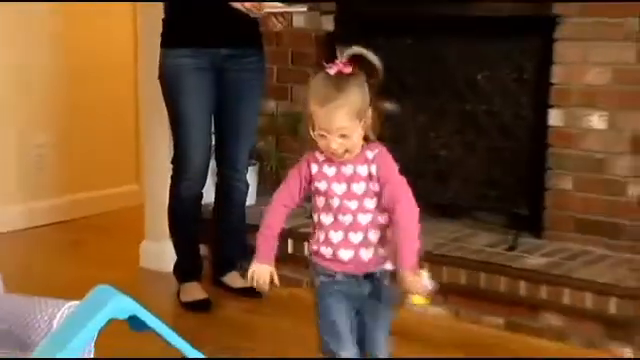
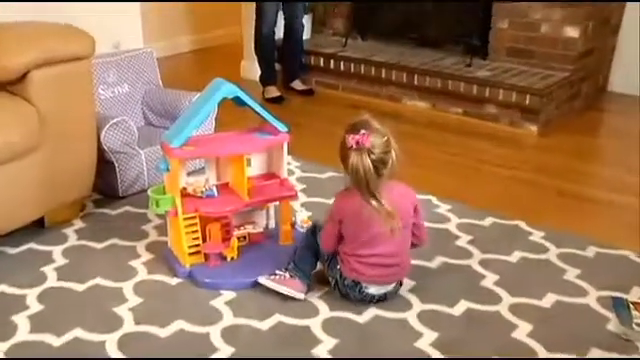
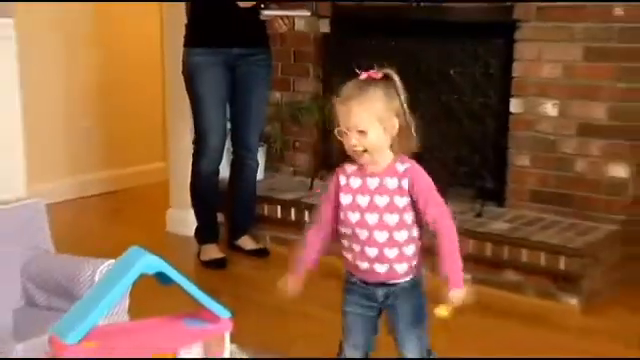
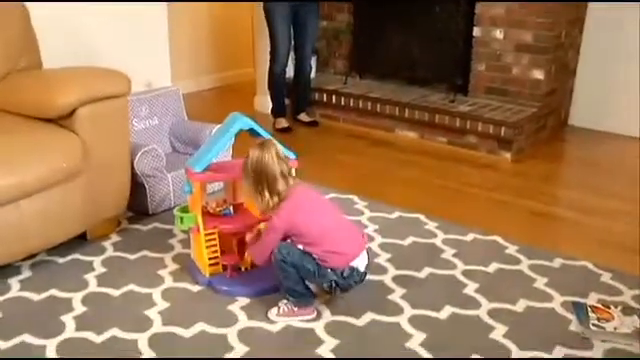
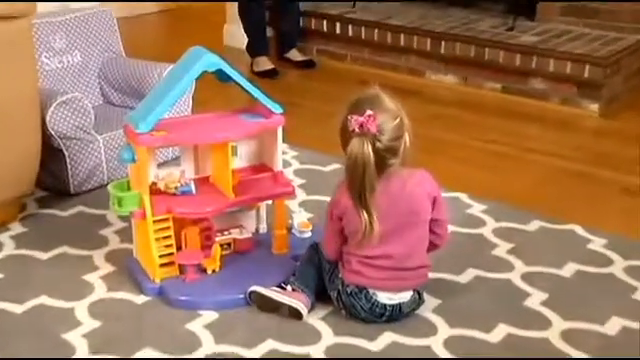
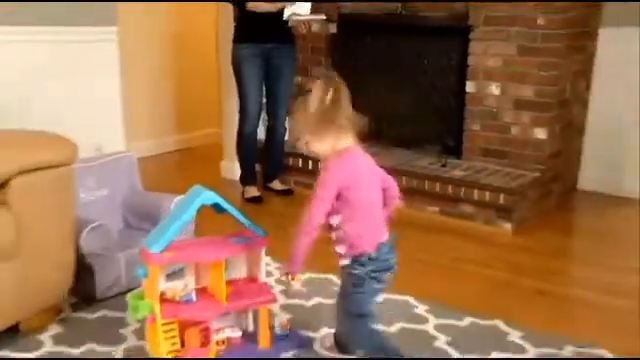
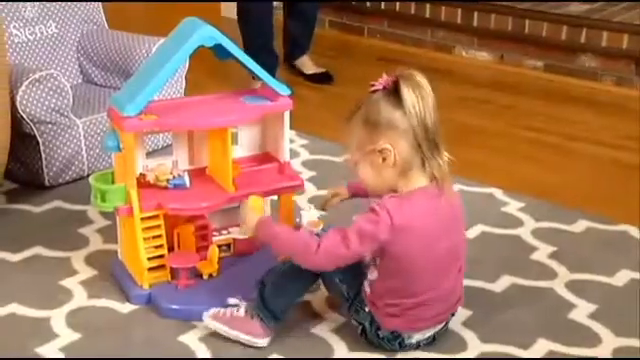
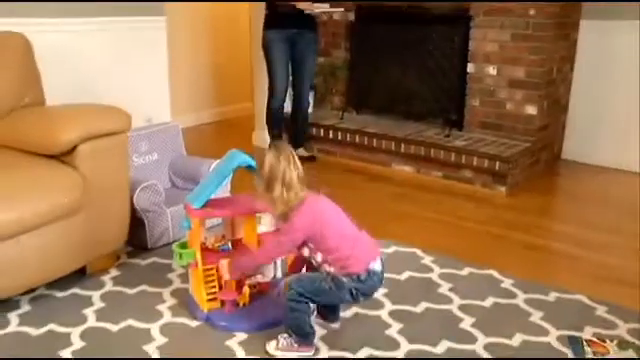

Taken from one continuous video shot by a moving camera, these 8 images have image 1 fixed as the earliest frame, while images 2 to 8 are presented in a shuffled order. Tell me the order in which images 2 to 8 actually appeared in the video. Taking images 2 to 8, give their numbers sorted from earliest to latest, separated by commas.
3, 6, 8, 4, 2, 5, 7
